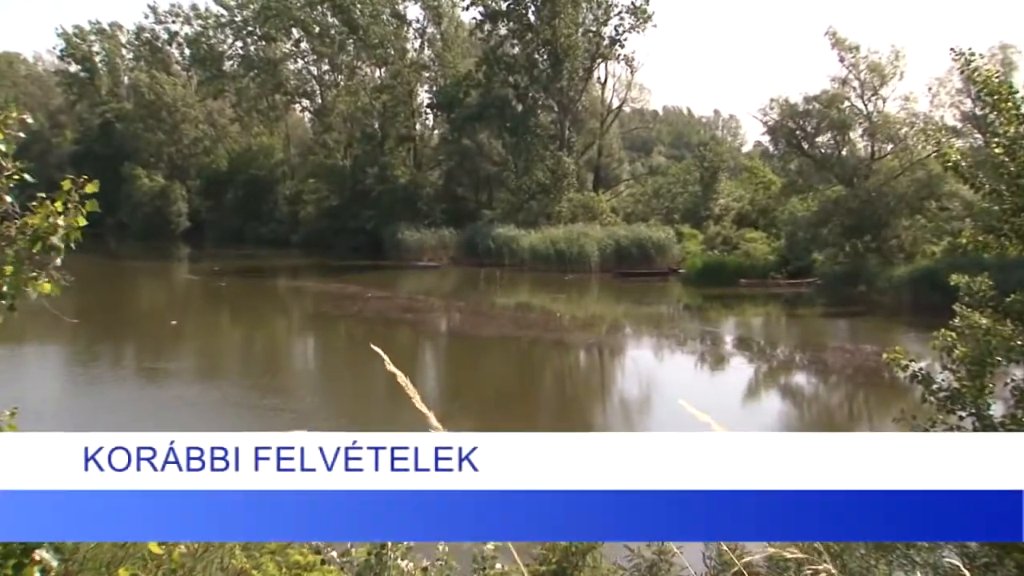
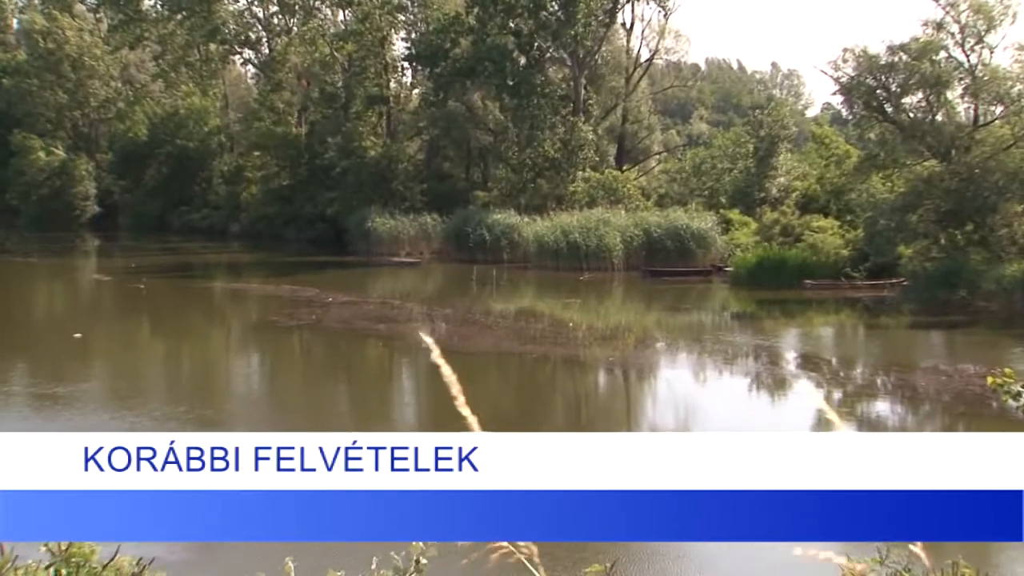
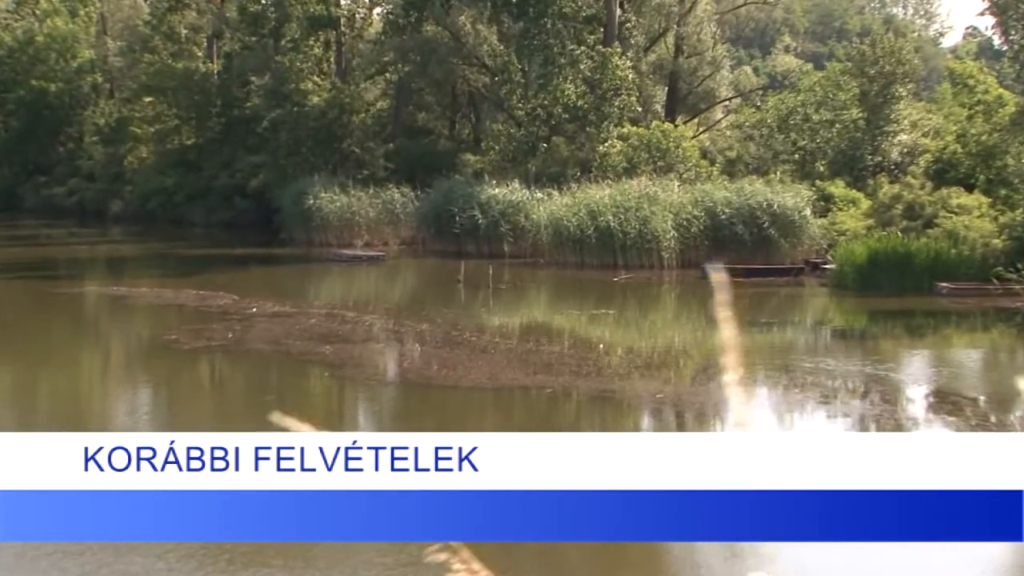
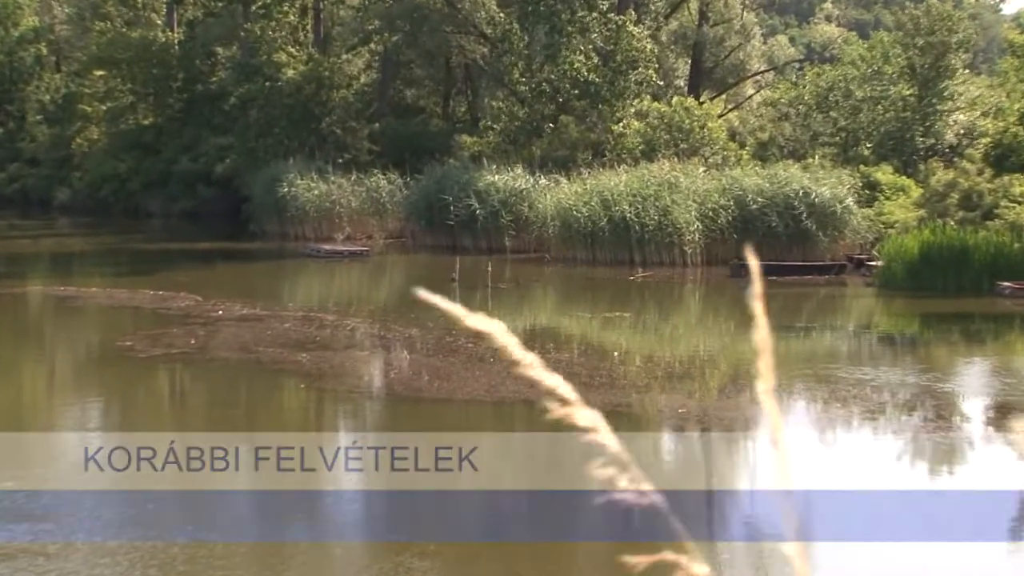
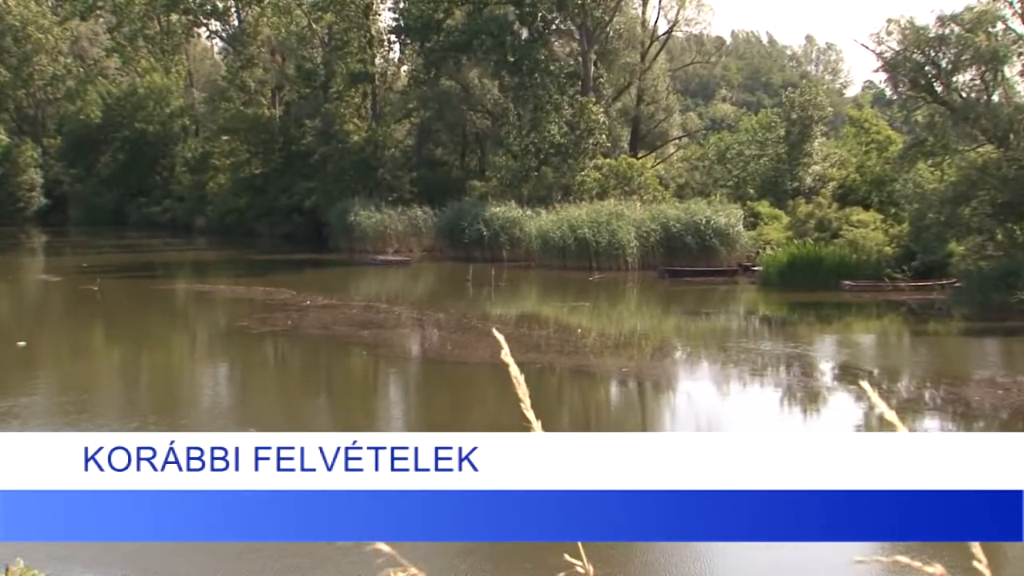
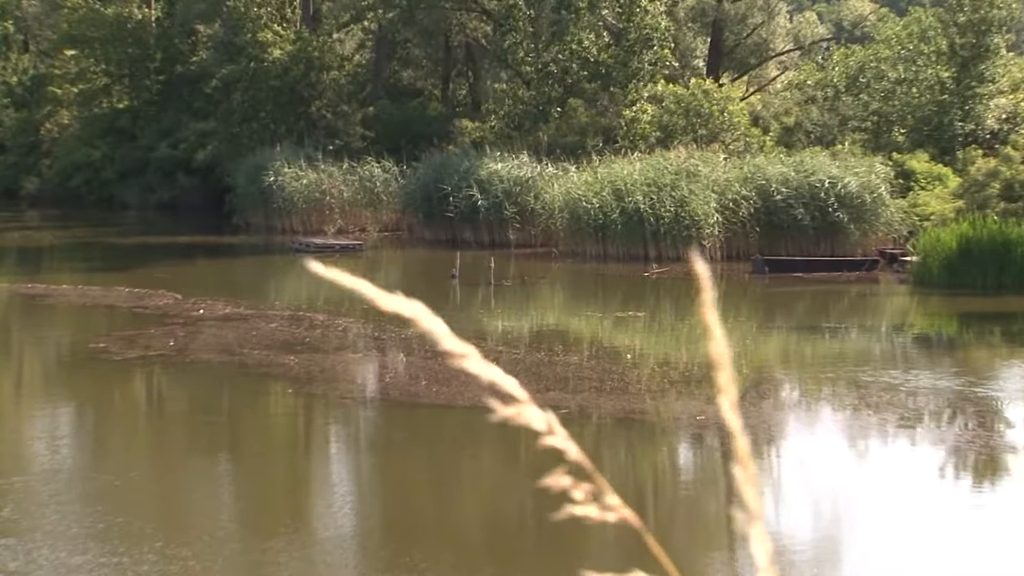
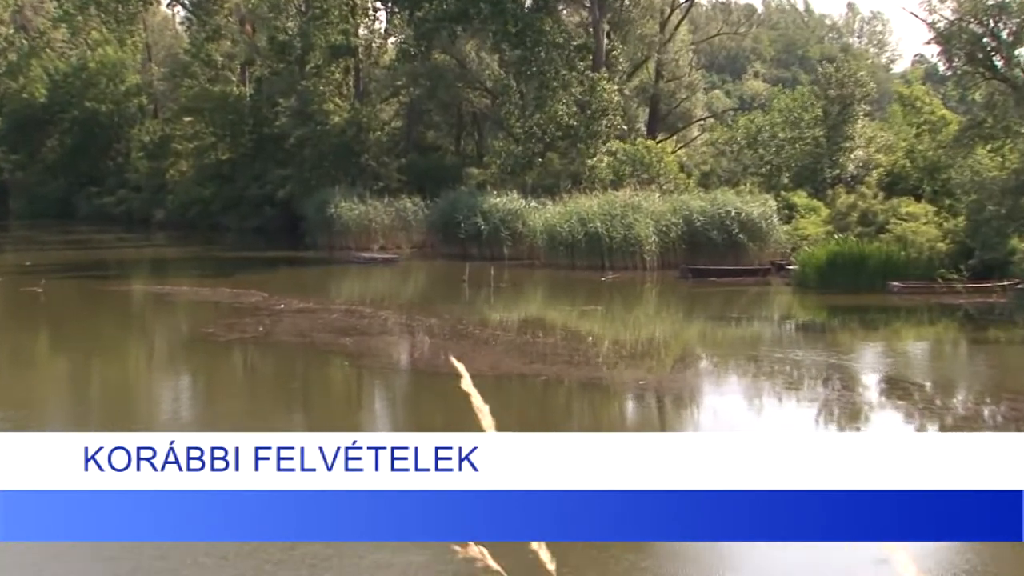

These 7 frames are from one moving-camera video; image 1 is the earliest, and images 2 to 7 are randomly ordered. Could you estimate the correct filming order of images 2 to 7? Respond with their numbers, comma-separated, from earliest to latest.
2, 5, 7, 3, 4, 6
